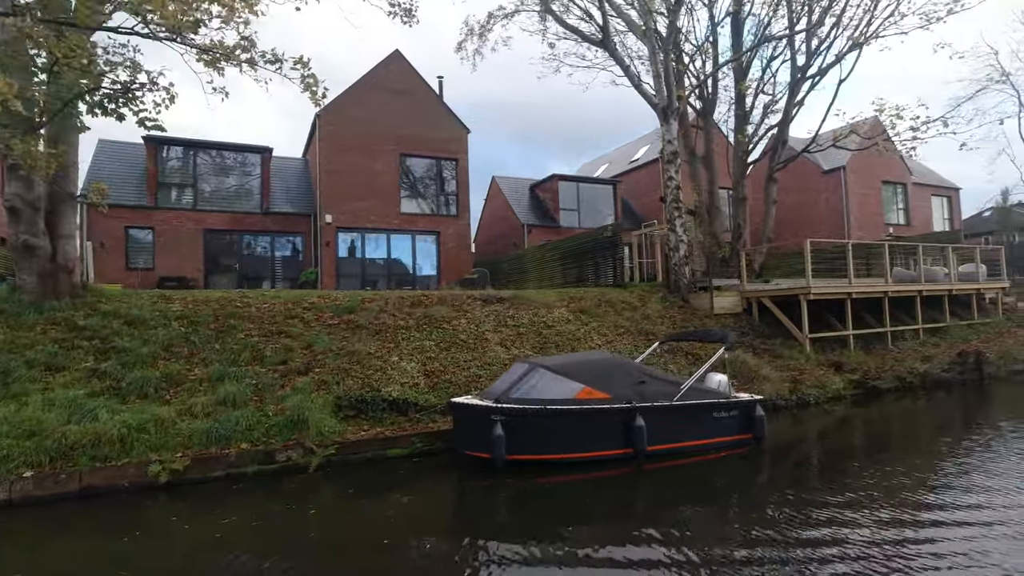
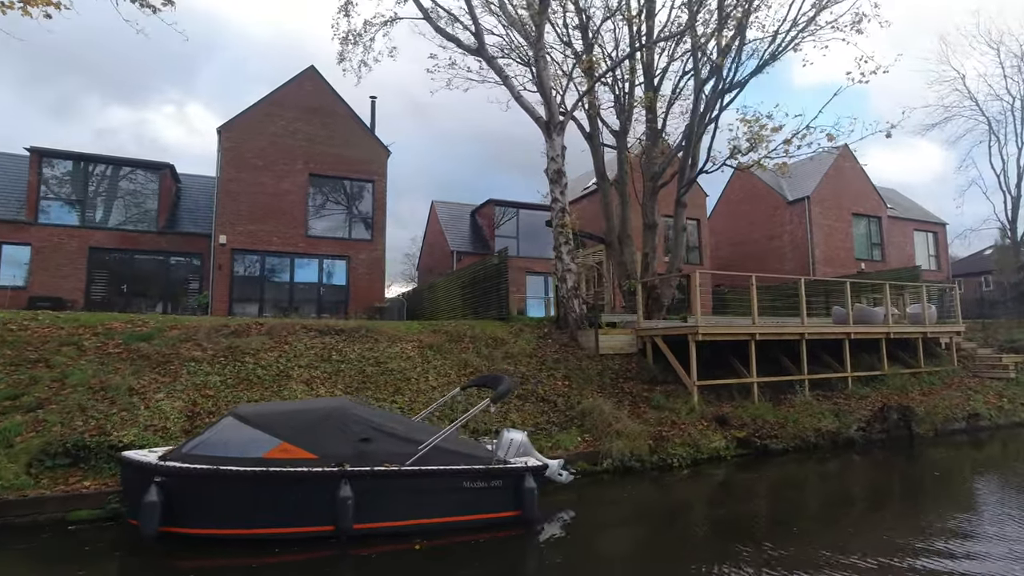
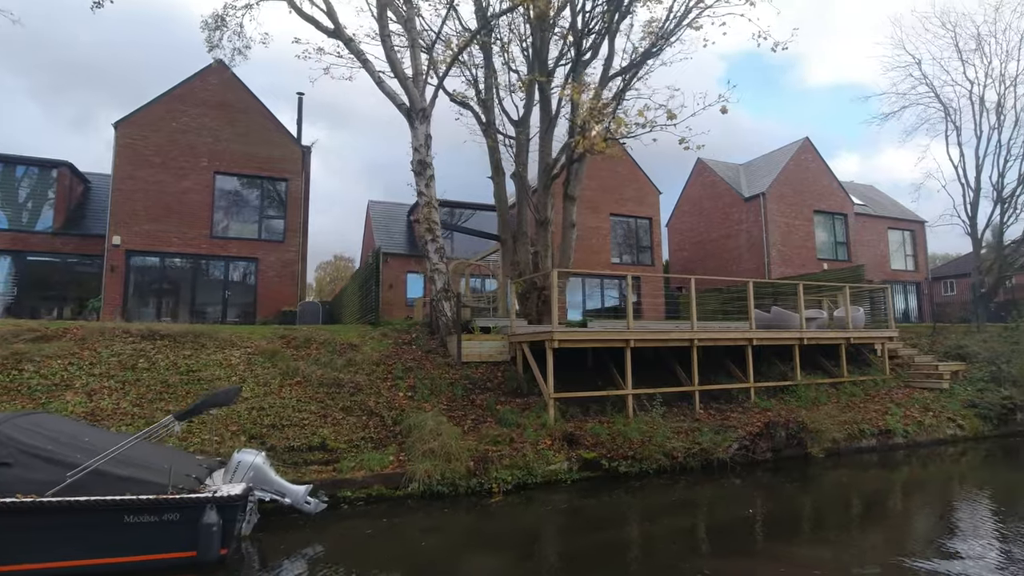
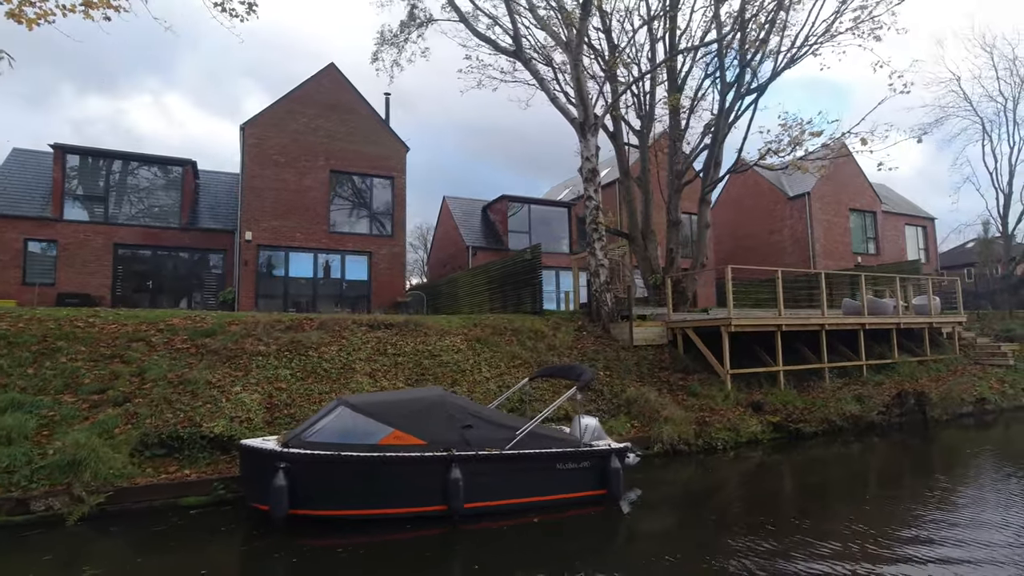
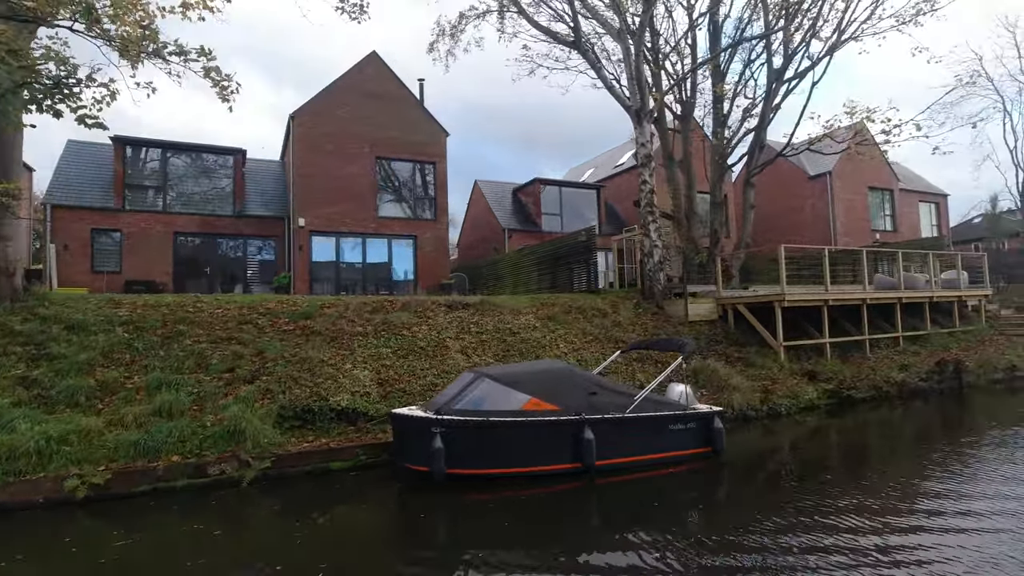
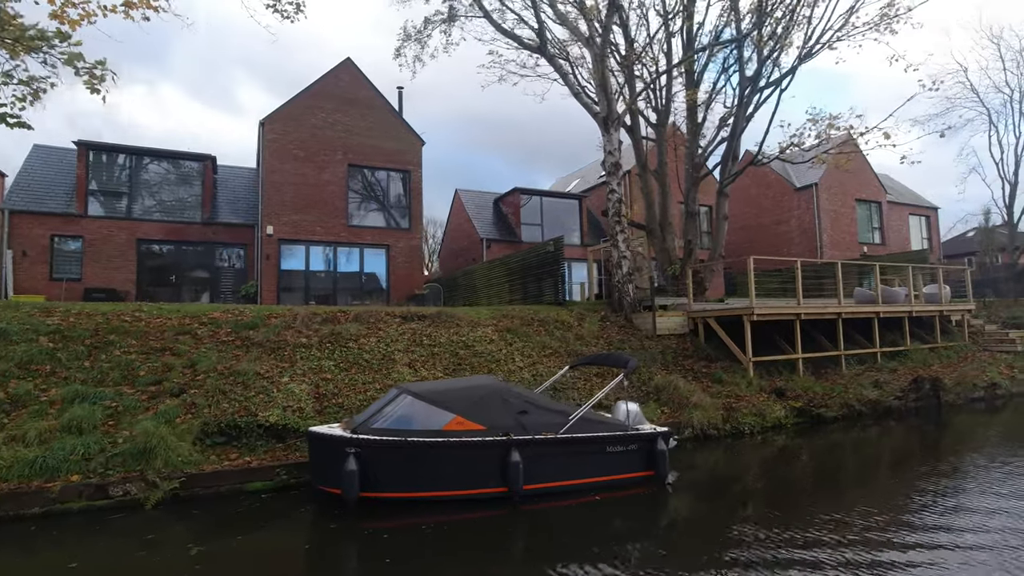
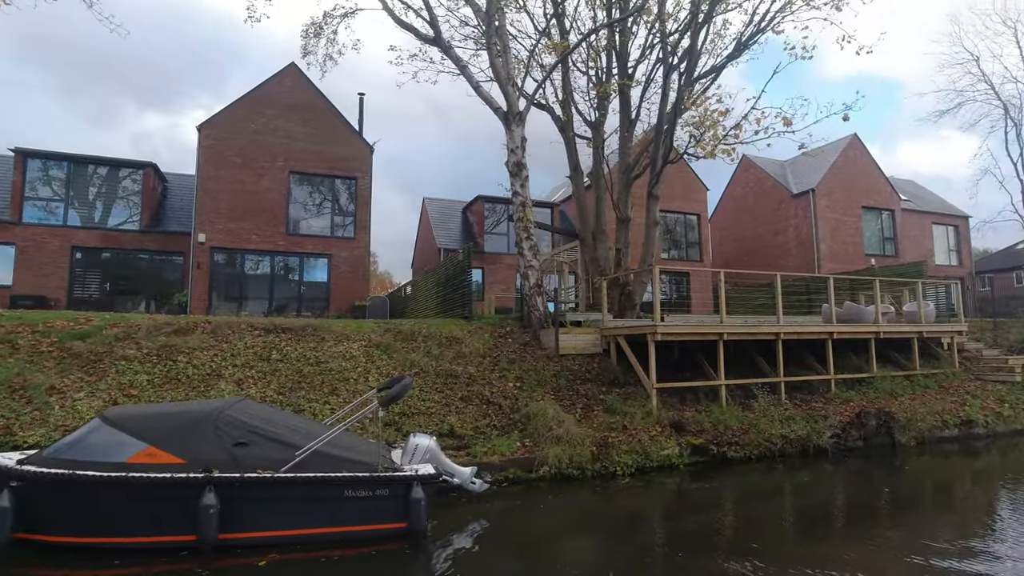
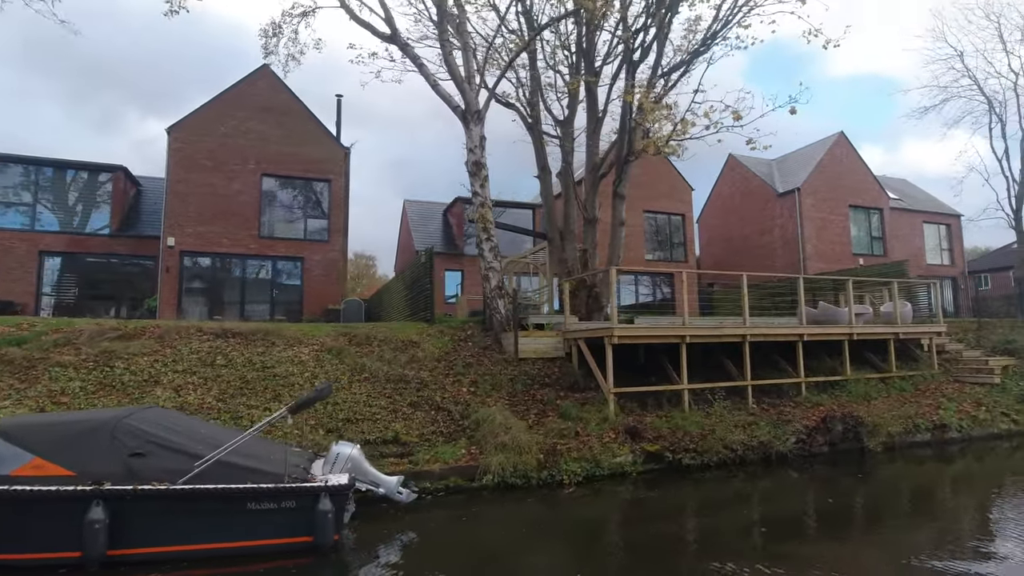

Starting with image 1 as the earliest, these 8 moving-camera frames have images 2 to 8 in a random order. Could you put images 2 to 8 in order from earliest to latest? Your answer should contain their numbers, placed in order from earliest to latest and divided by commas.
5, 6, 4, 2, 7, 8, 3
